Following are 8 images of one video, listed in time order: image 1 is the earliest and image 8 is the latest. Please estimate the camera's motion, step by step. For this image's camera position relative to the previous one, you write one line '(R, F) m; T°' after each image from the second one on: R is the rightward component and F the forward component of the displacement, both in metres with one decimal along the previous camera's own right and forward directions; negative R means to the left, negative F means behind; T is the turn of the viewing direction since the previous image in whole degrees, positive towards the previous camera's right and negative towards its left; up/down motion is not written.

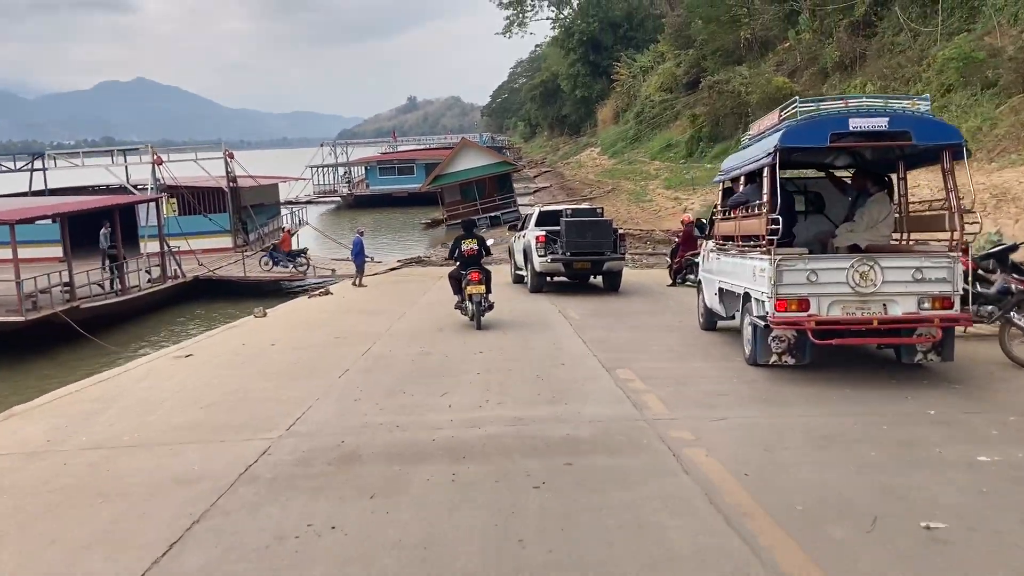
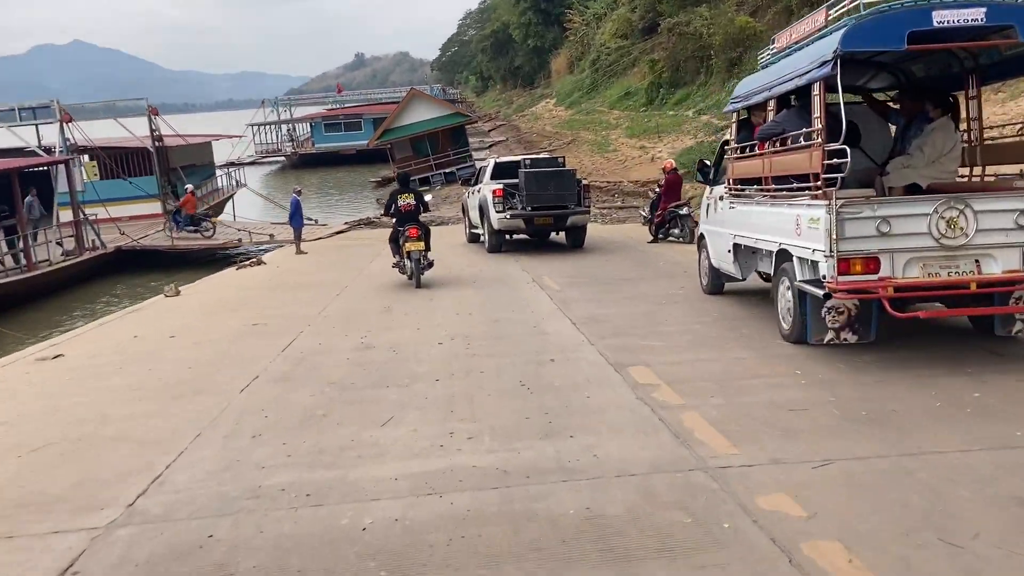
(-0.1, +2.2) m; +3°
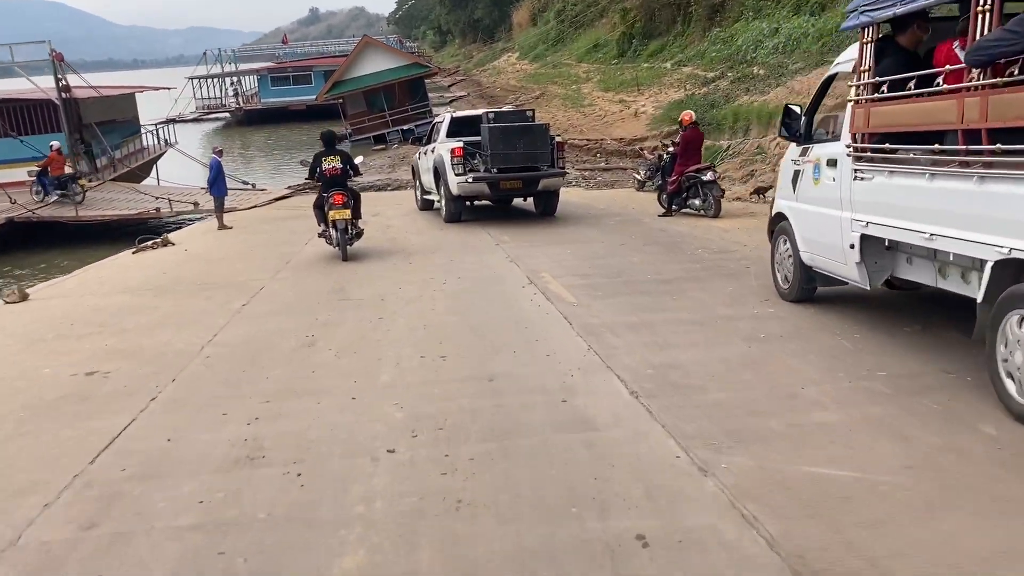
(-0.2, +3.3) m; +3°
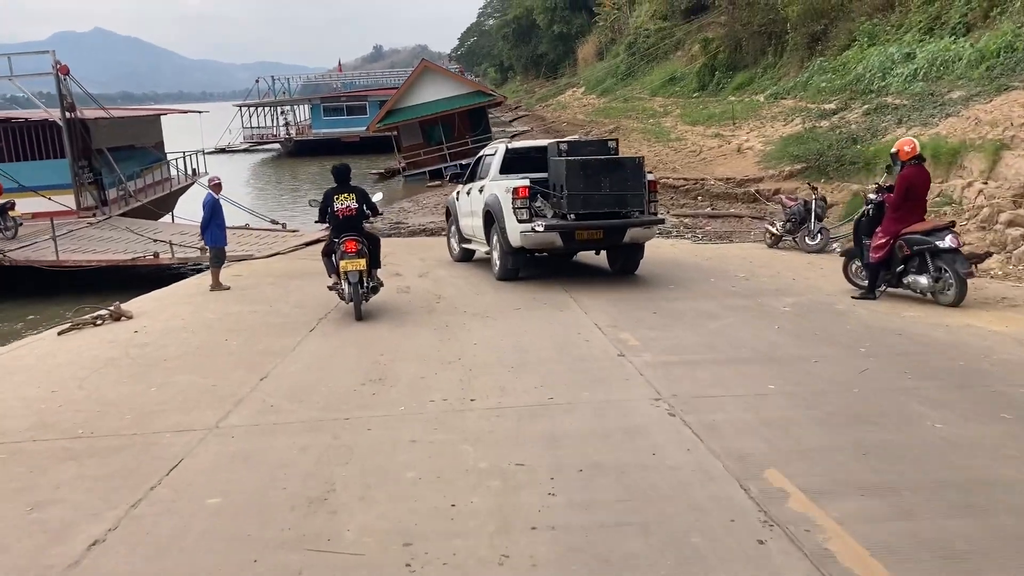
(-0.5, +4.2) m; -3°
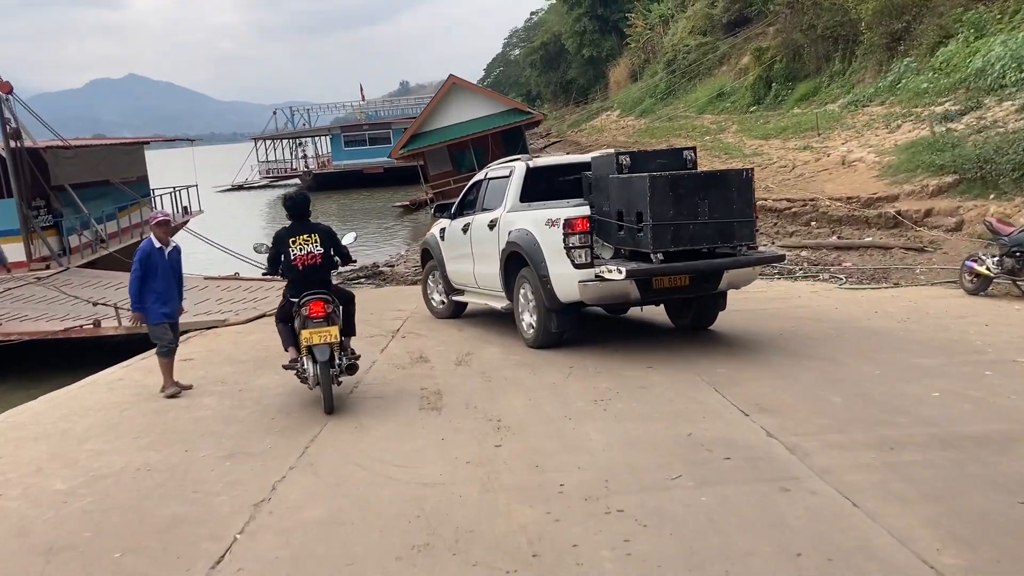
(-0.5, +4.3) m; -2°
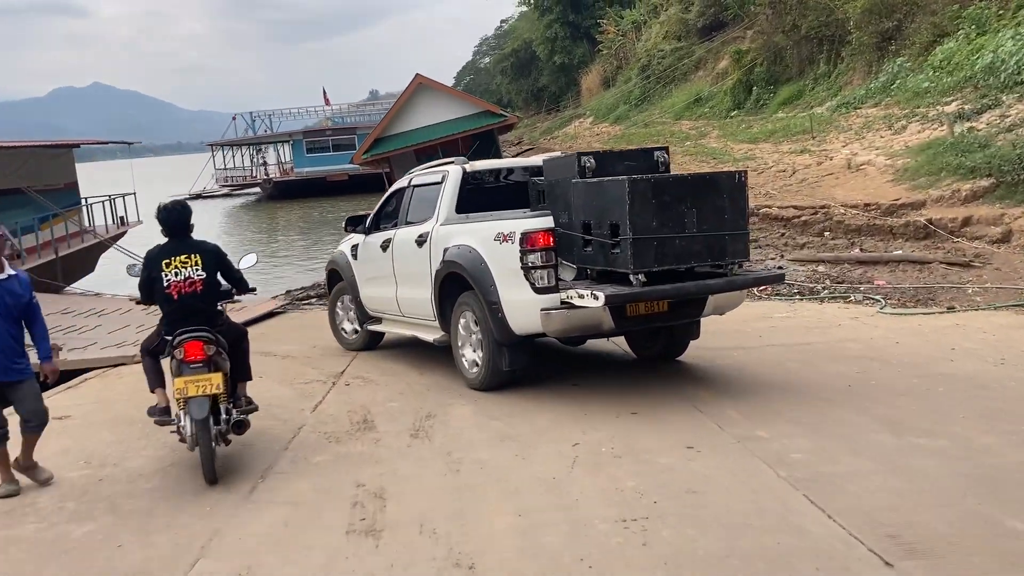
(0.0, +2.0) m; +2°
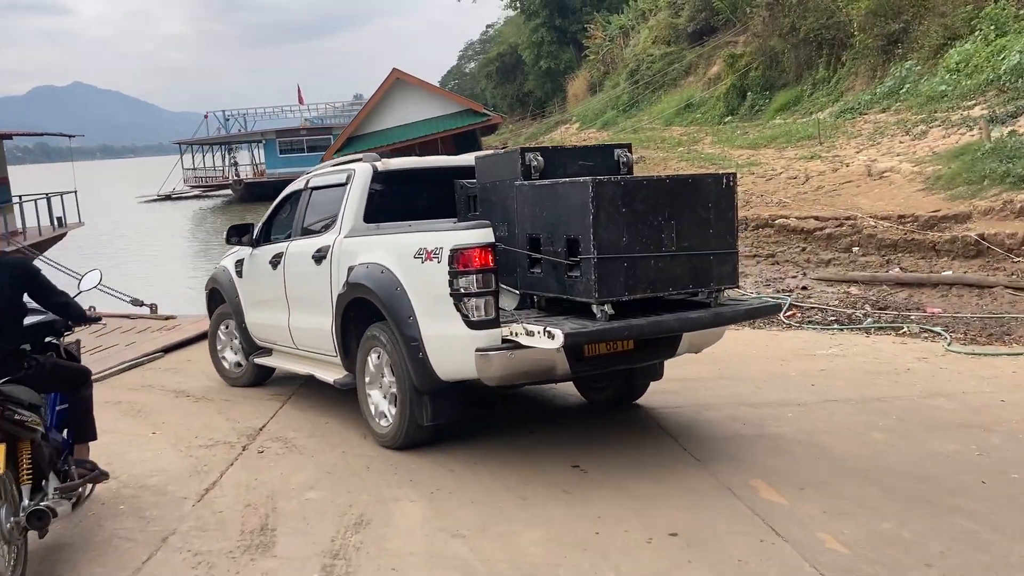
(0.0, +1.9) m; +1°
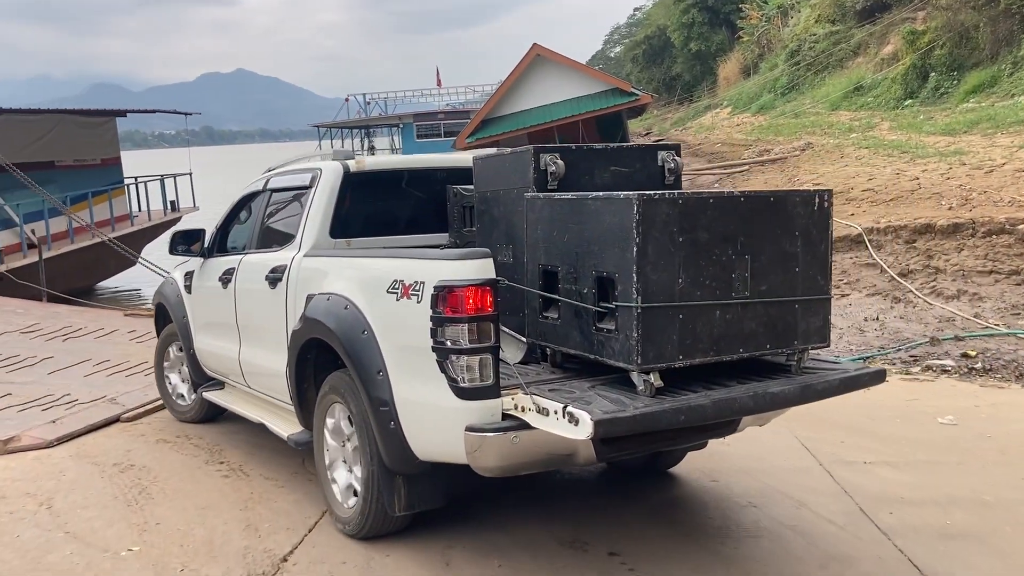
(0.0, +2.0) m; -9°
